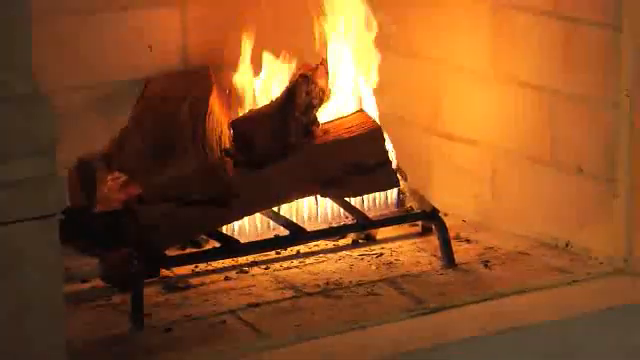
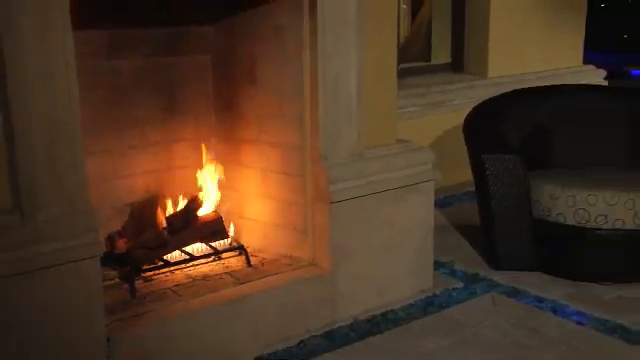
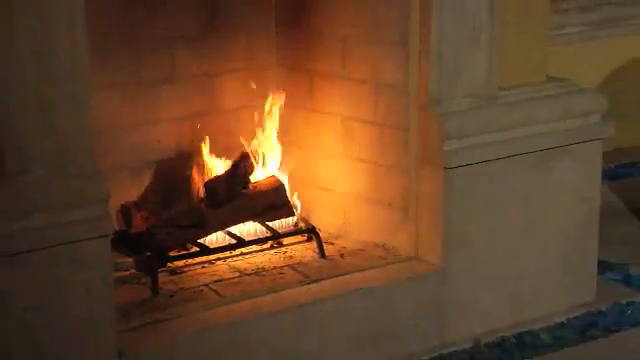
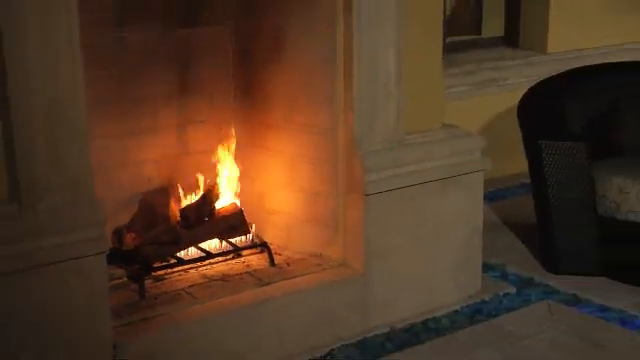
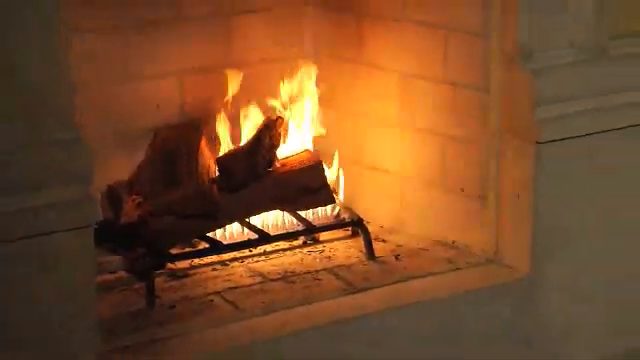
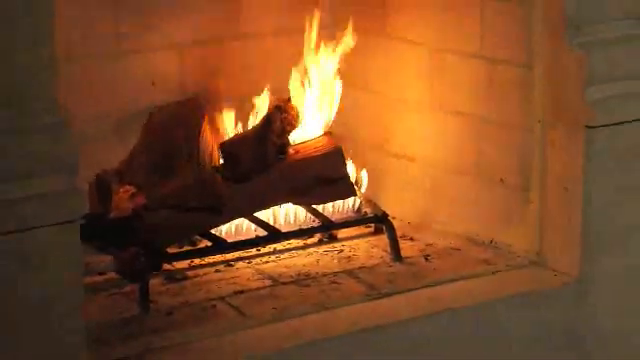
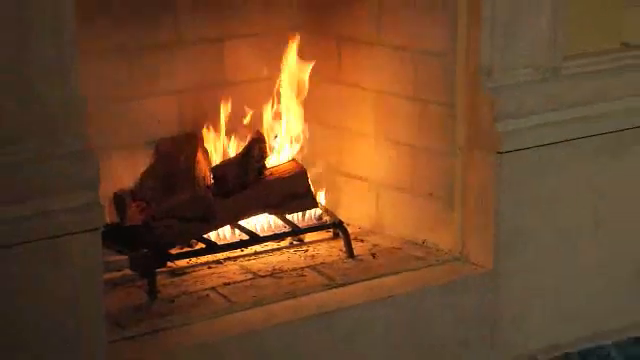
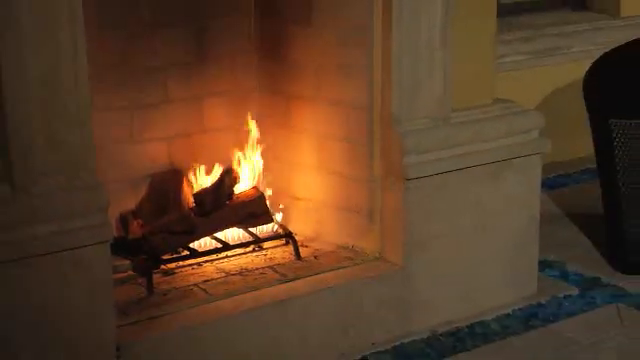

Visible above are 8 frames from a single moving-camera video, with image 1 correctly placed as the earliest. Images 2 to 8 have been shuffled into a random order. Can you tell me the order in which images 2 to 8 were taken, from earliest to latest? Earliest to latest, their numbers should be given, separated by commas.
6, 5, 7, 3, 8, 4, 2
